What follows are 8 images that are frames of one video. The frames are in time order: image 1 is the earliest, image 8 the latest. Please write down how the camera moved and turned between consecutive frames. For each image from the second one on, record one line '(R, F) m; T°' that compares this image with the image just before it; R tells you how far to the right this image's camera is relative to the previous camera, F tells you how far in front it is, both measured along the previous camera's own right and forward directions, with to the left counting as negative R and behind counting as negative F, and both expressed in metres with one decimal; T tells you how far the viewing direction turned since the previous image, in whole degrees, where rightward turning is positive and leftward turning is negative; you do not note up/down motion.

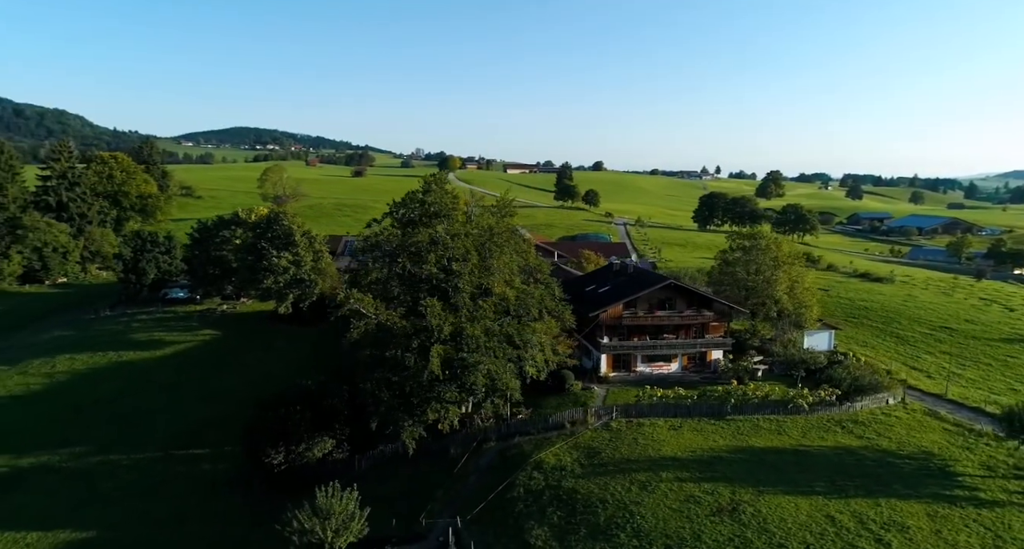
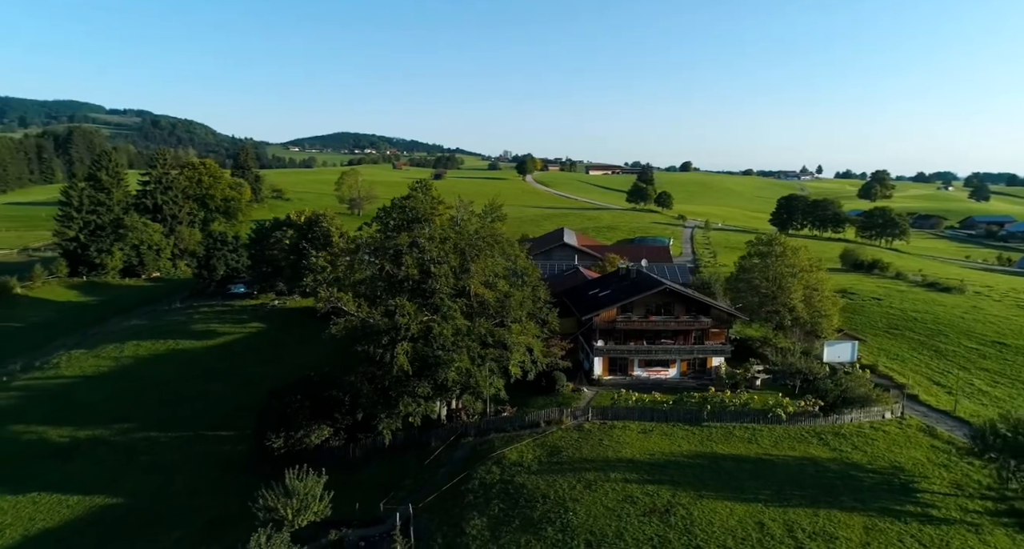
(+4.9, -1.0) m; -7°
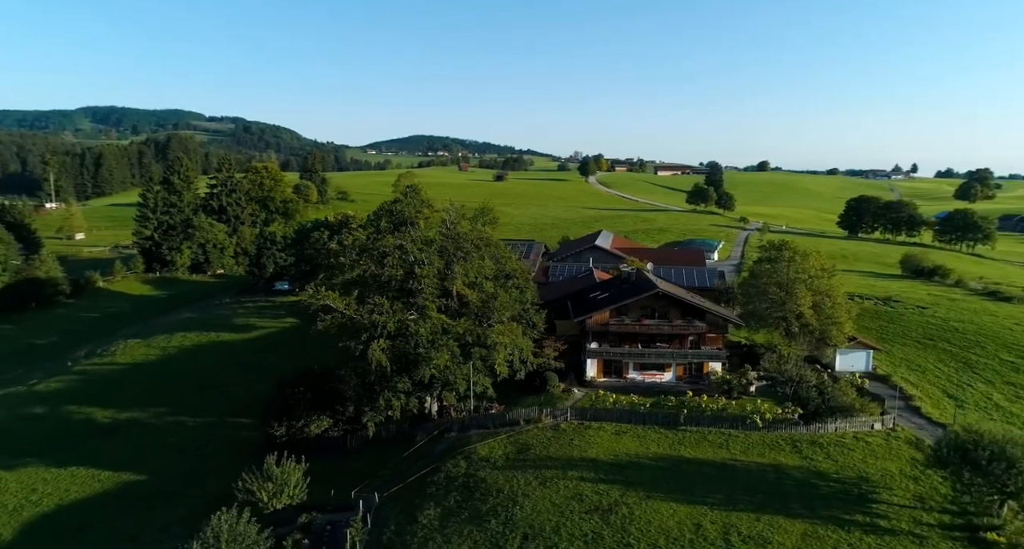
(+4.1, -0.8) m; -6°
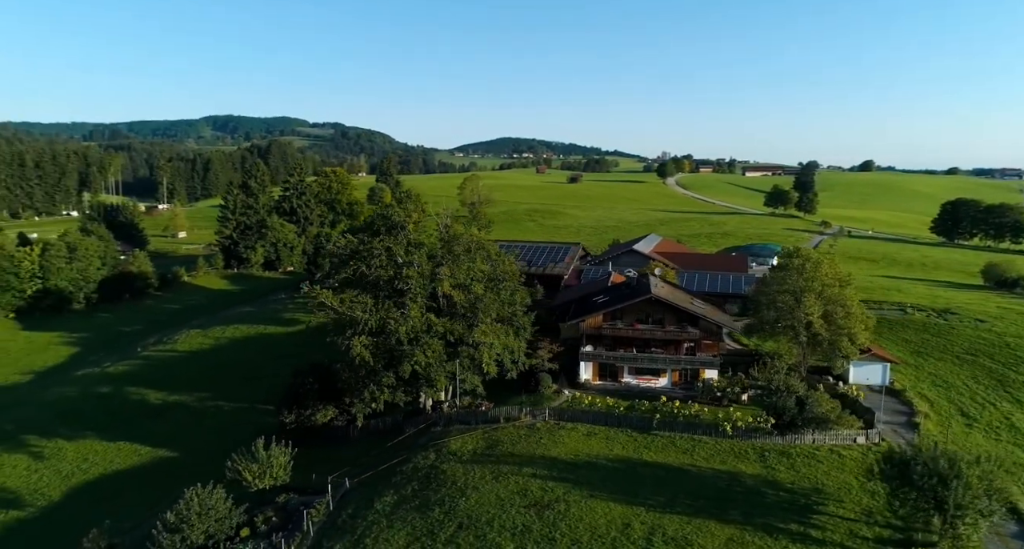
(+4.9, -0.9) m; -7°
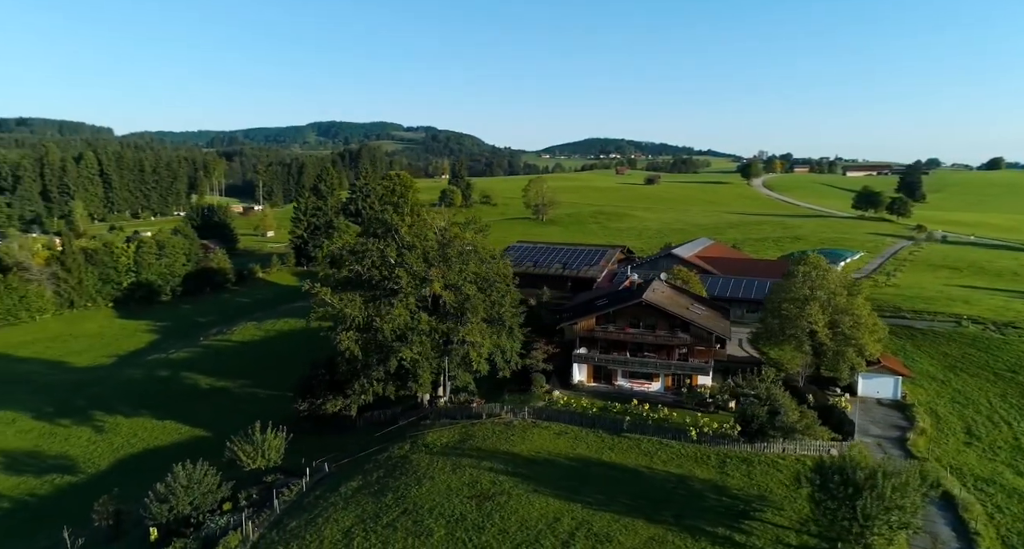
(+5.1, -1.0) m; -7°
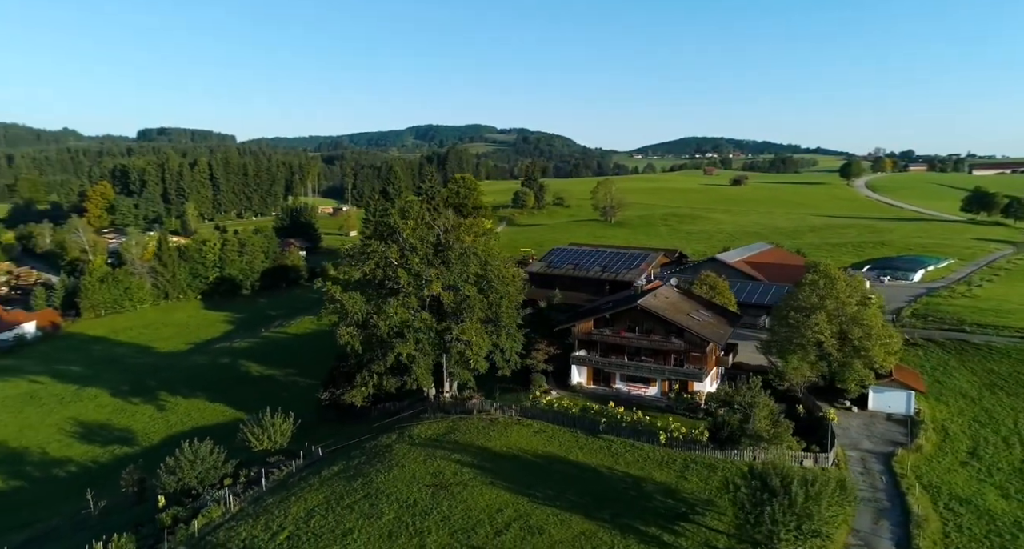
(+5.2, -1.1) m; -8°
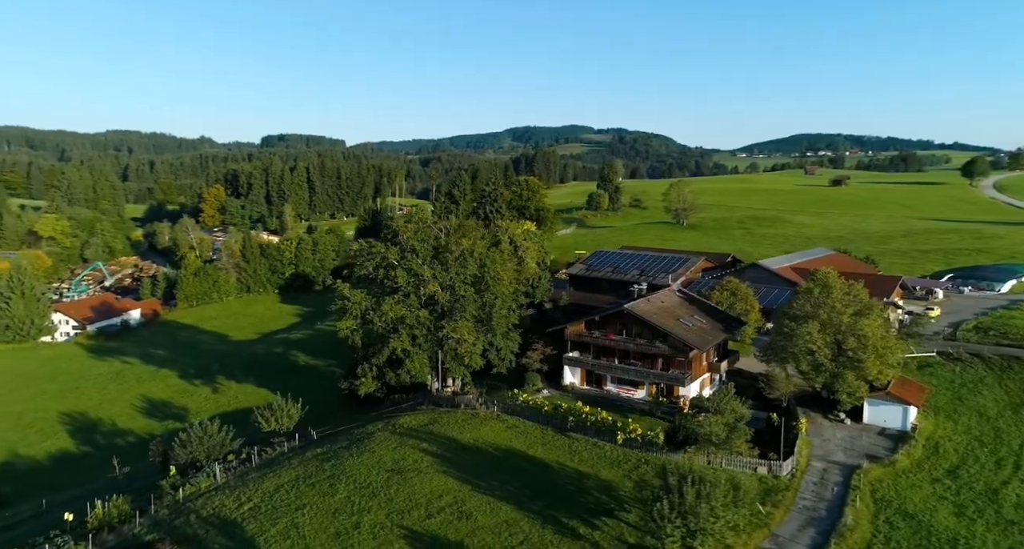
(+6.0, -1.4) m; -8°
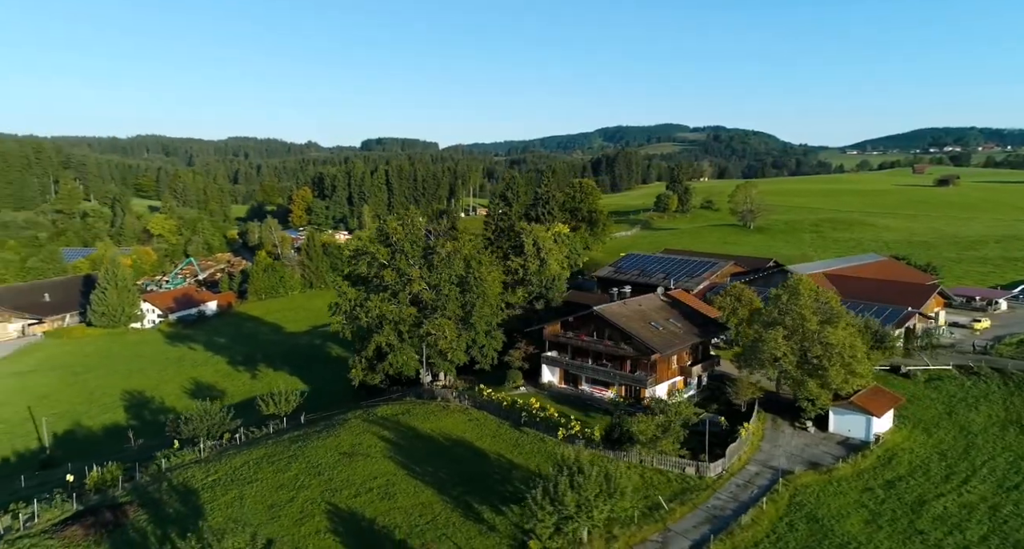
(+6.7, -1.7) m; -7°
